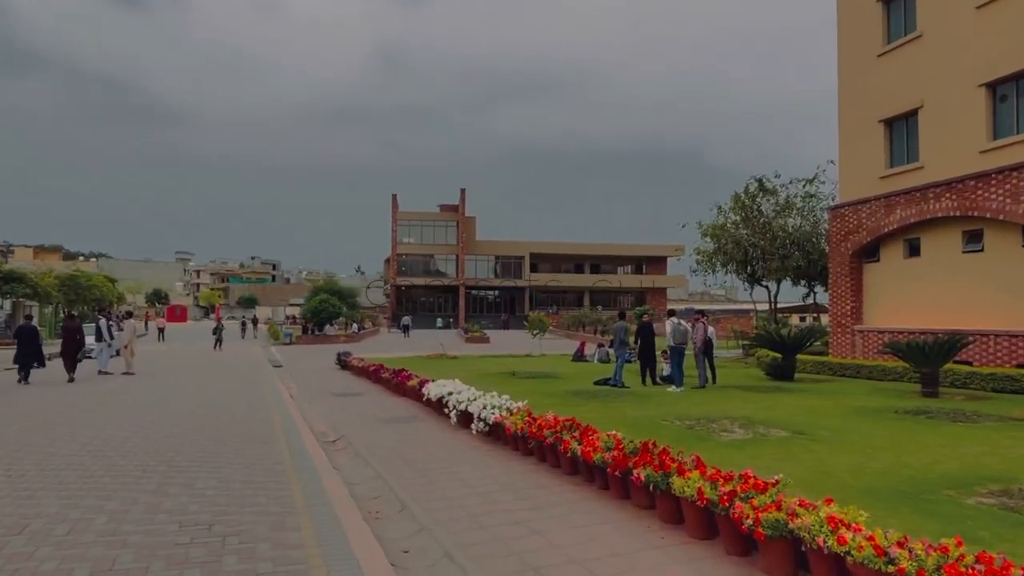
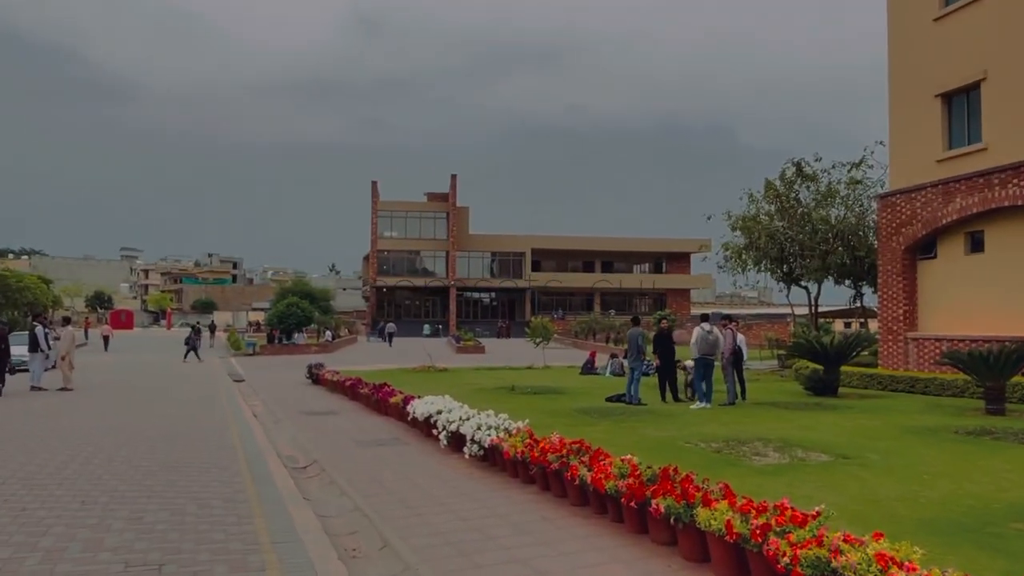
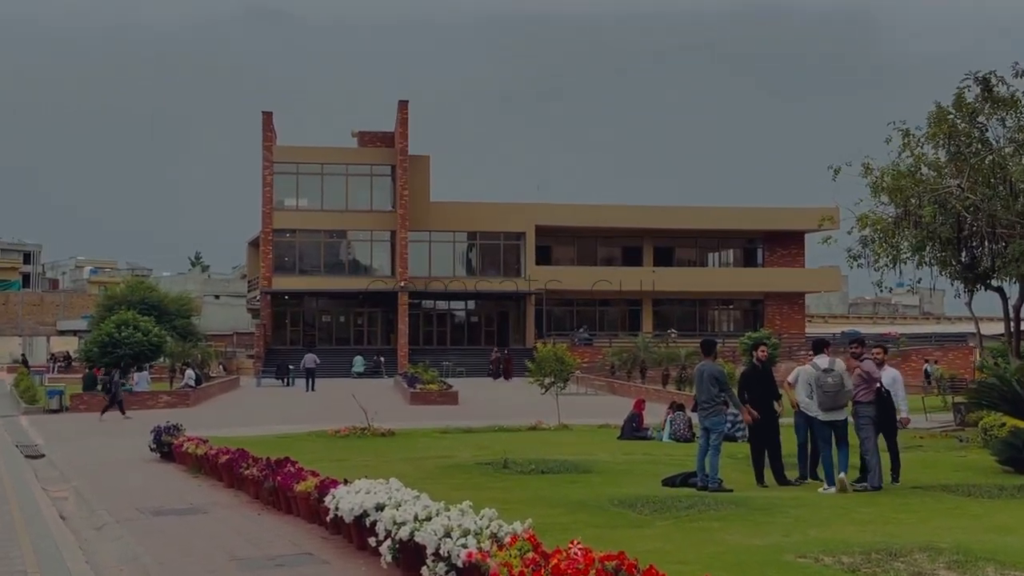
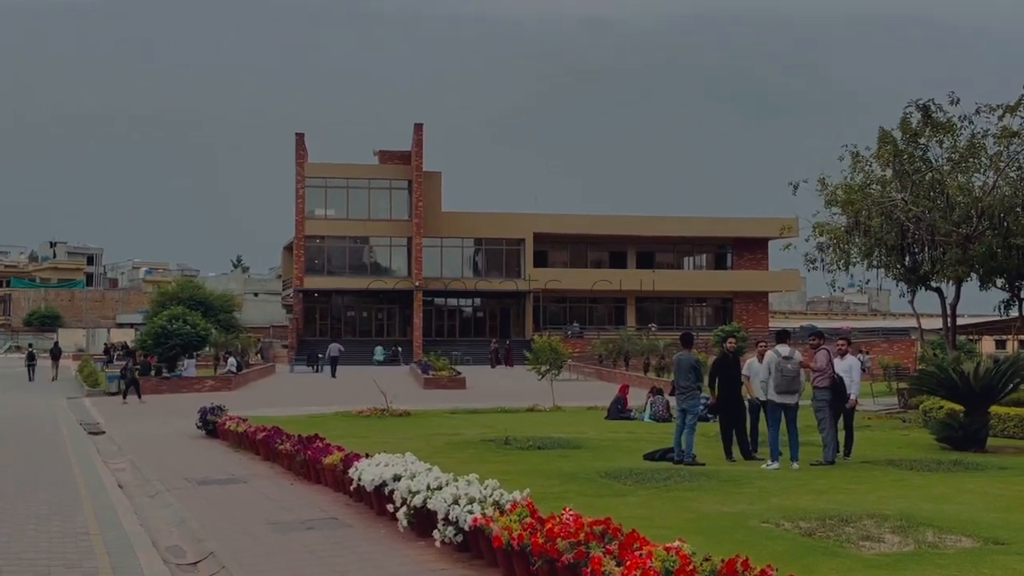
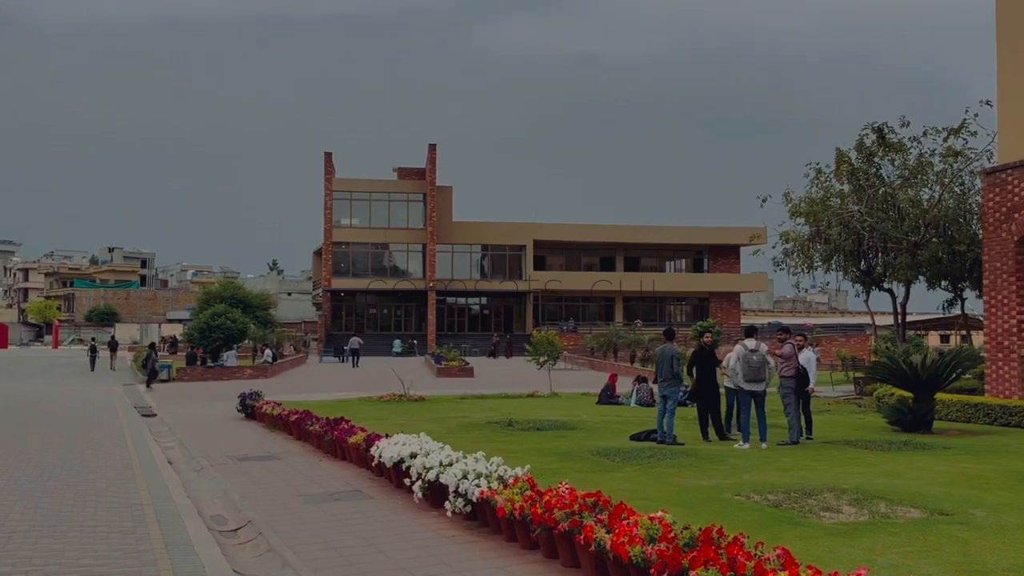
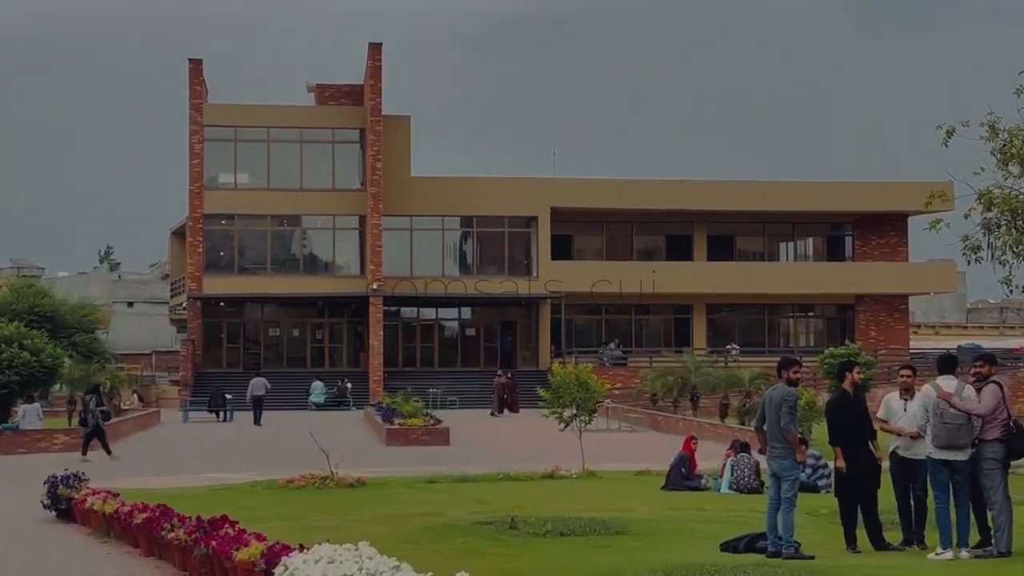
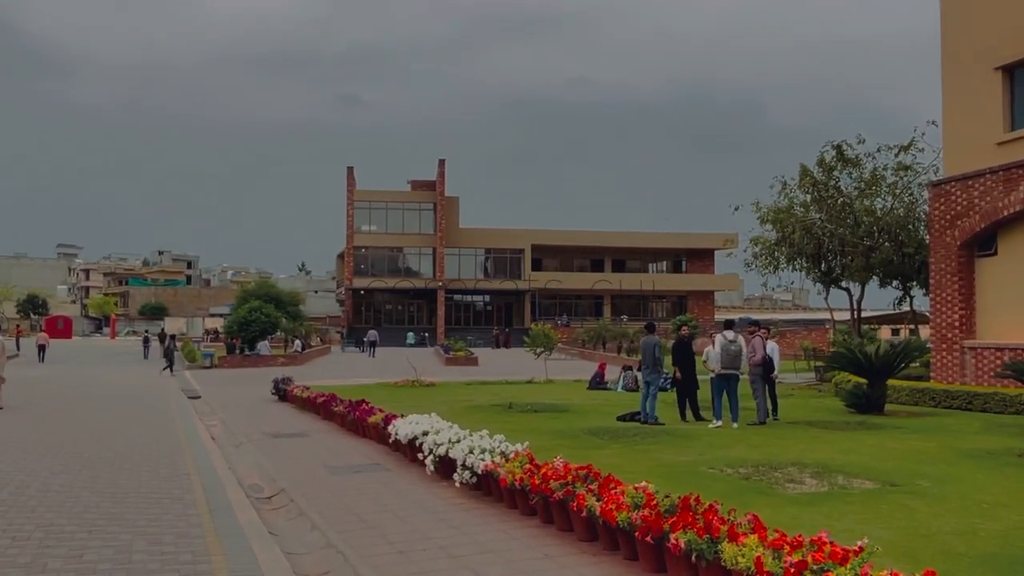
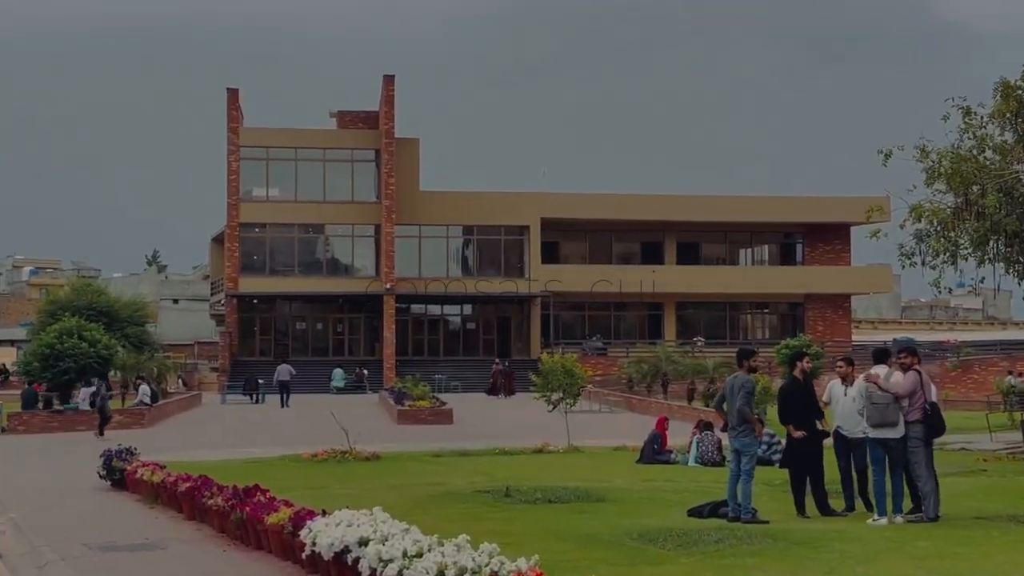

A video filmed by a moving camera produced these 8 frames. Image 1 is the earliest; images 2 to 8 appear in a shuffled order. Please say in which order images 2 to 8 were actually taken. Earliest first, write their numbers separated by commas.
2, 7, 5, 4, 3, 8, 6
